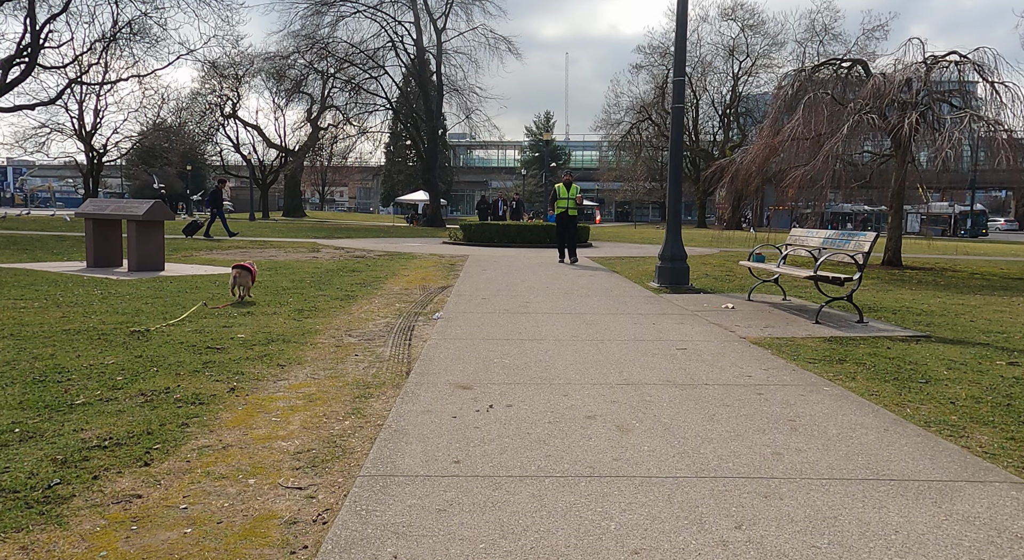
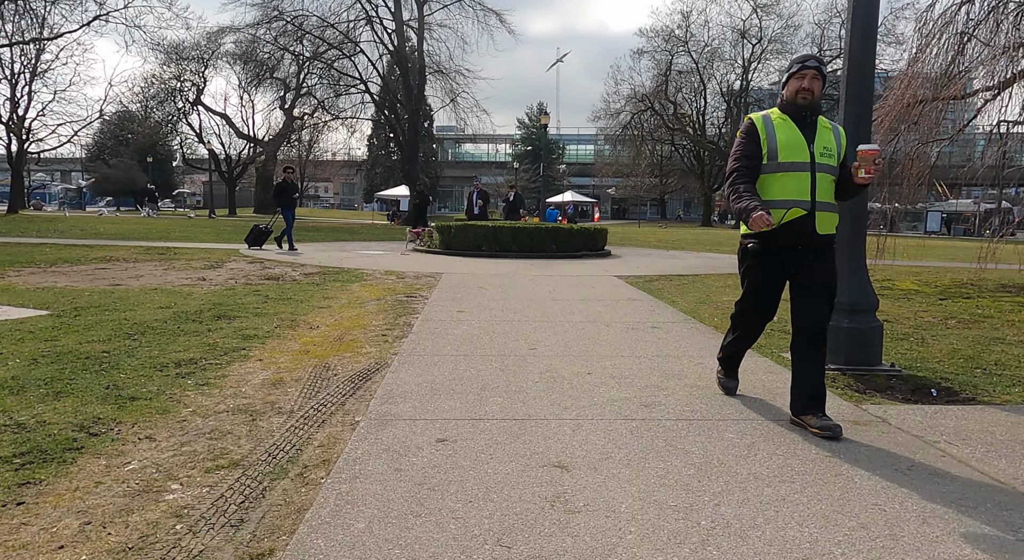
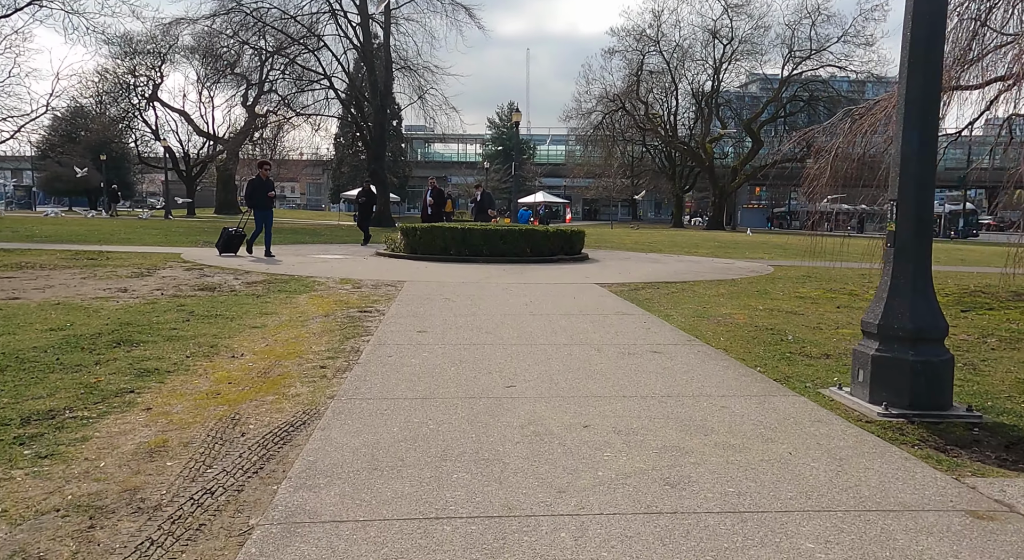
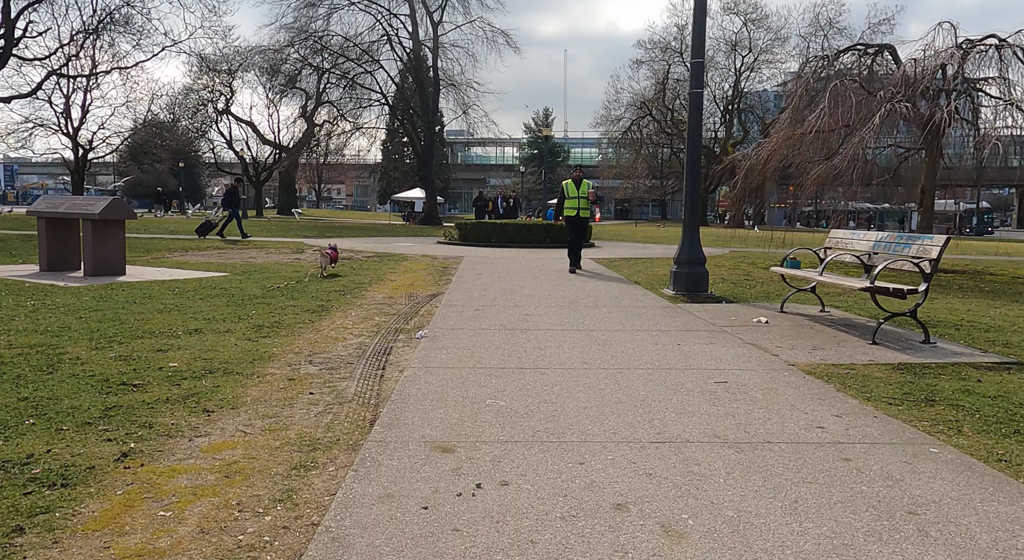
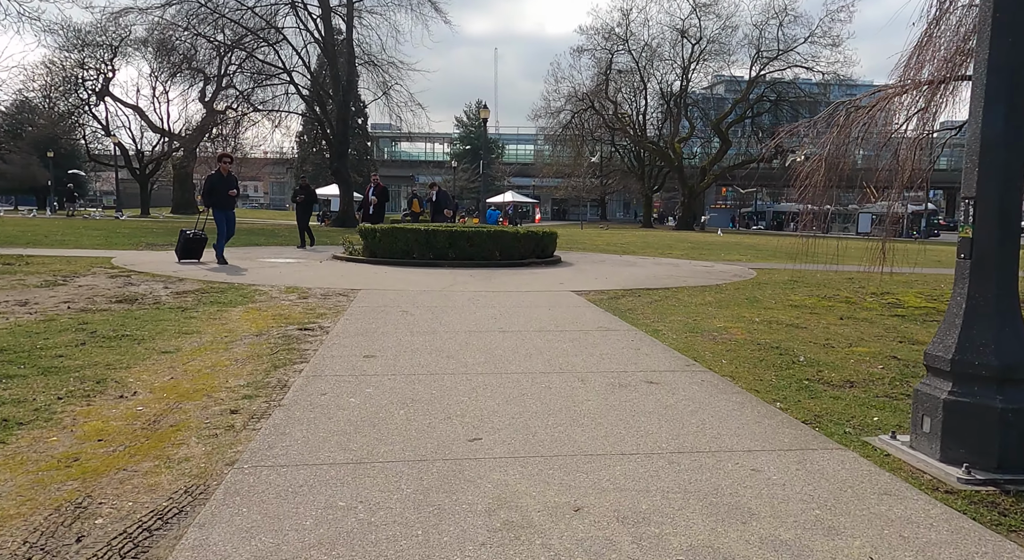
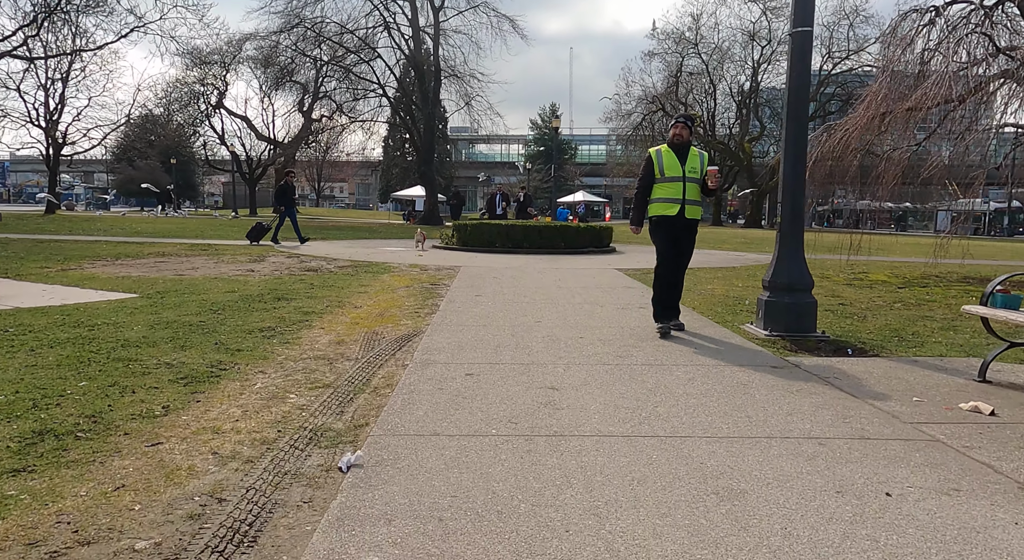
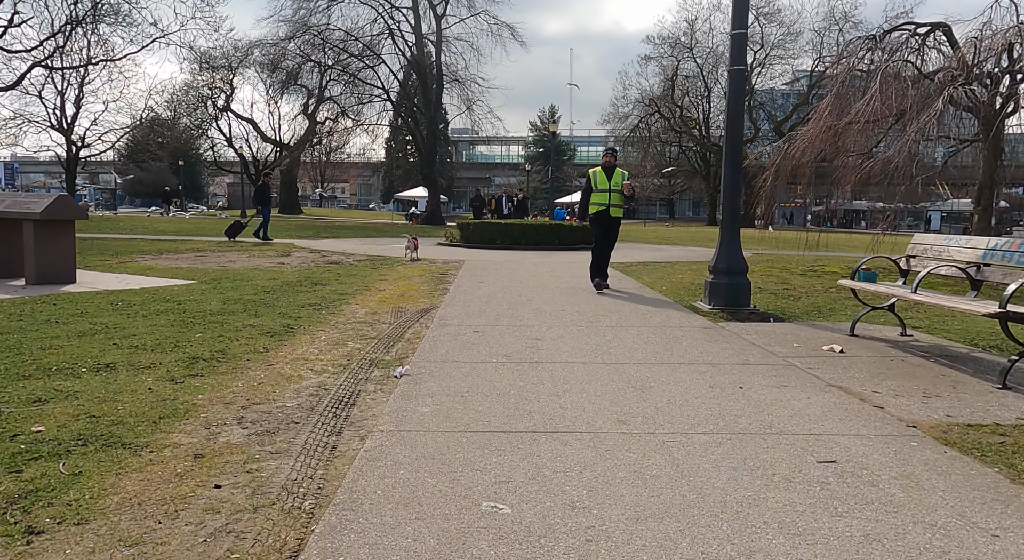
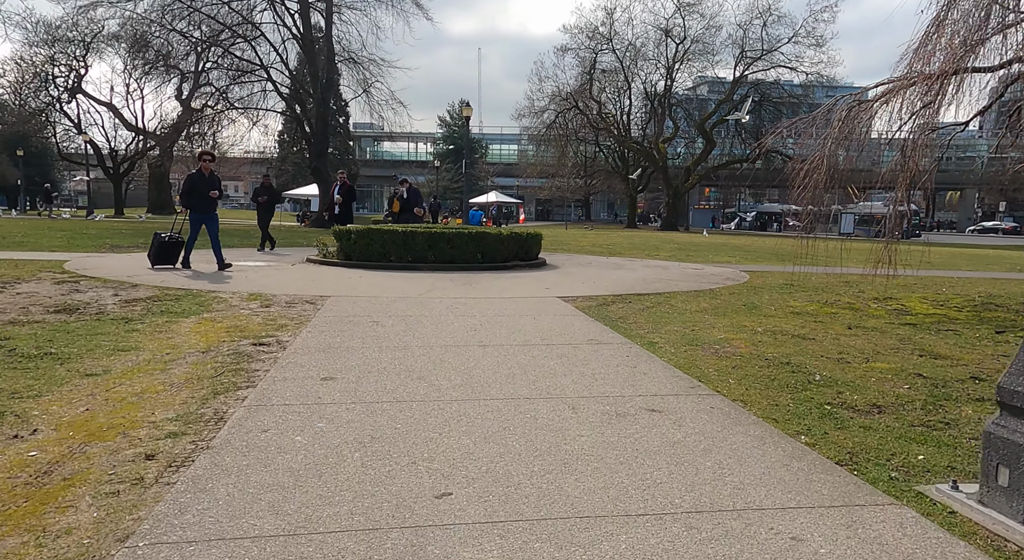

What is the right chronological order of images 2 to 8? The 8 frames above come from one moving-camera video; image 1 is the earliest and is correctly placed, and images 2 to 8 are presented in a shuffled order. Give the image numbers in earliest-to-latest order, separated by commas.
4, 7, 6, 2, 3, 5, 8
